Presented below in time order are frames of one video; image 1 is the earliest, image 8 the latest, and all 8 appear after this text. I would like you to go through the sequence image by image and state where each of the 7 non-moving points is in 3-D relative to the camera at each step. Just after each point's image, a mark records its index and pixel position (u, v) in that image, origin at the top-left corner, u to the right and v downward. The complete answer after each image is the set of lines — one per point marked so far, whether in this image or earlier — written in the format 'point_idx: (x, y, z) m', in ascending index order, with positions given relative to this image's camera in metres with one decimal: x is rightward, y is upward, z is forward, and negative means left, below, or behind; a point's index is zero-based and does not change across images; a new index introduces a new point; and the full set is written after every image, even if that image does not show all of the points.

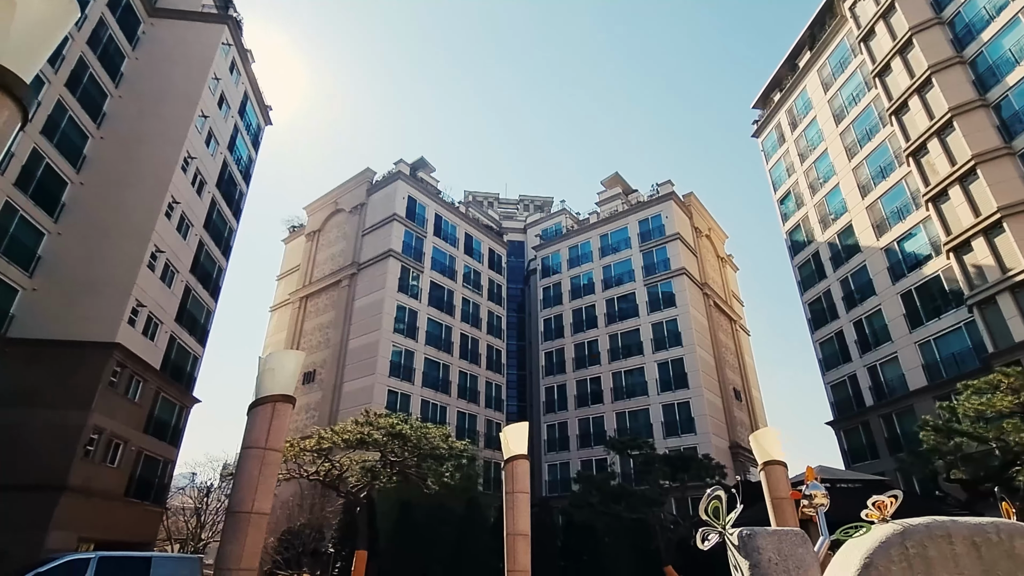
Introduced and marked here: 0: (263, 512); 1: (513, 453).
0: (-2.6, -2.3, +5.5) m
1: (0.0, -2.7, +8.8) m
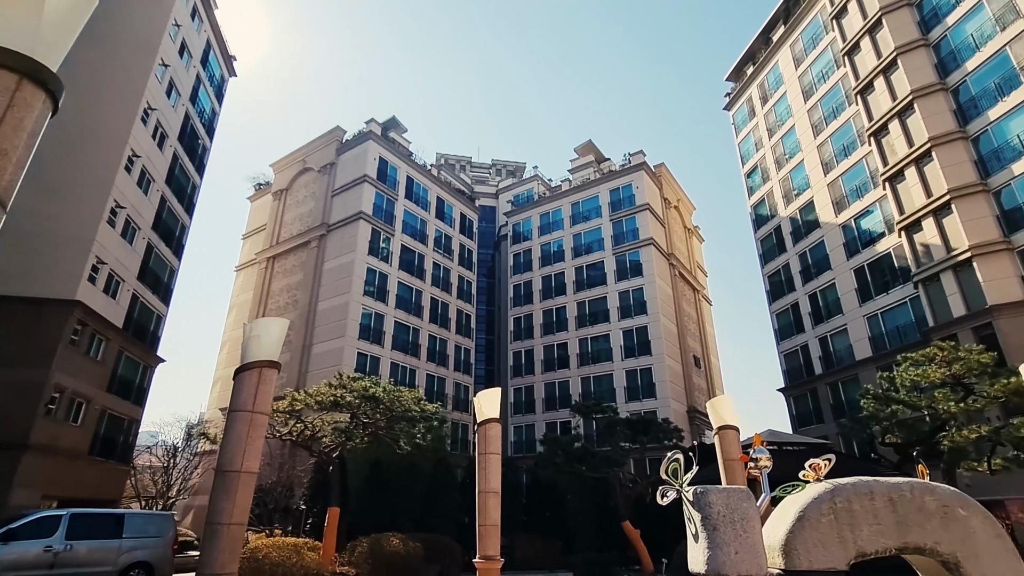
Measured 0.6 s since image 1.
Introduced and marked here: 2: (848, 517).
0: (-2.8, -2.0, +5.8) m
1: (-0.5, -2.2, +9.3) m
2: (+2.6, -1.8, +4.1) m
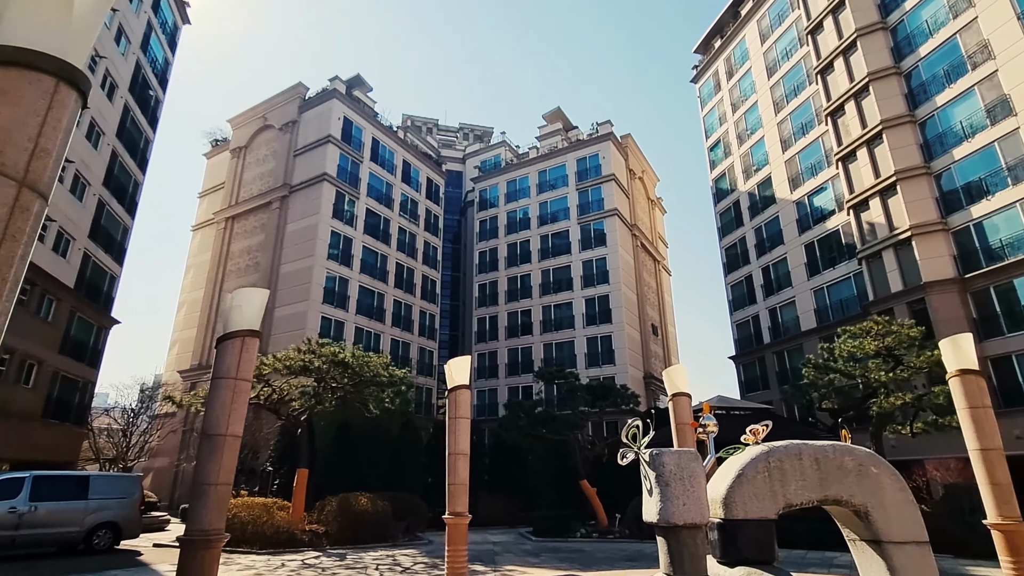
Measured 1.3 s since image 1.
0: (-3.1, -1.7, +6.1) m
1: (-1.0, -1.7, +9.7) m
2: (+2.3, -1.7, +4.7) m
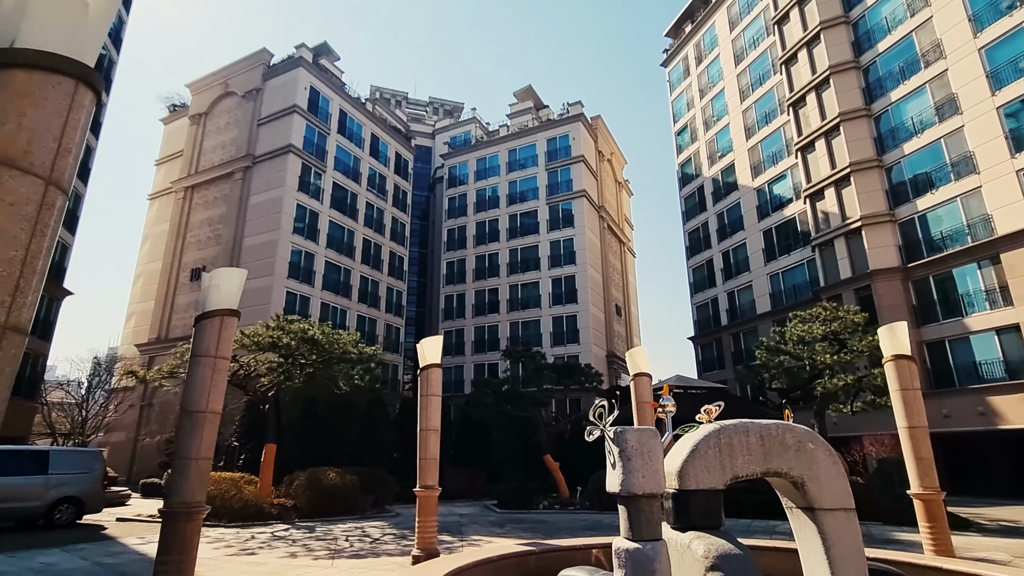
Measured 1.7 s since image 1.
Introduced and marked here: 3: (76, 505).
0: (-3.5, -1.4, +6.2) m
1: (-1.6, -1.4, +10.0) m
2: (+2.1, -1.6, +5.2) m
3: (-10.5, -5.2, +12.8) m
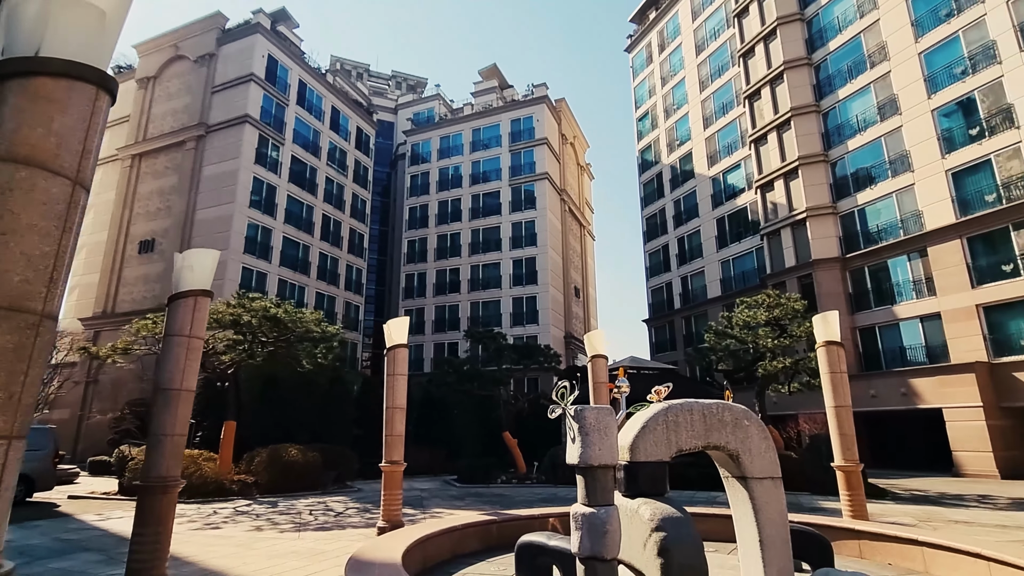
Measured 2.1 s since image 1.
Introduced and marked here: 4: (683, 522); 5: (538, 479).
0: (-3.9, -1.2, +6.4) m
1: (-2.3, -1.0, +10.3) m
2: (+1.8, -1.5, +5.8) m
3: (-11.5, -4.6, +12.6) m
4: (+1.7, -2.3, +5.2) m
5: (+0.9, -6.7, +18.8) m
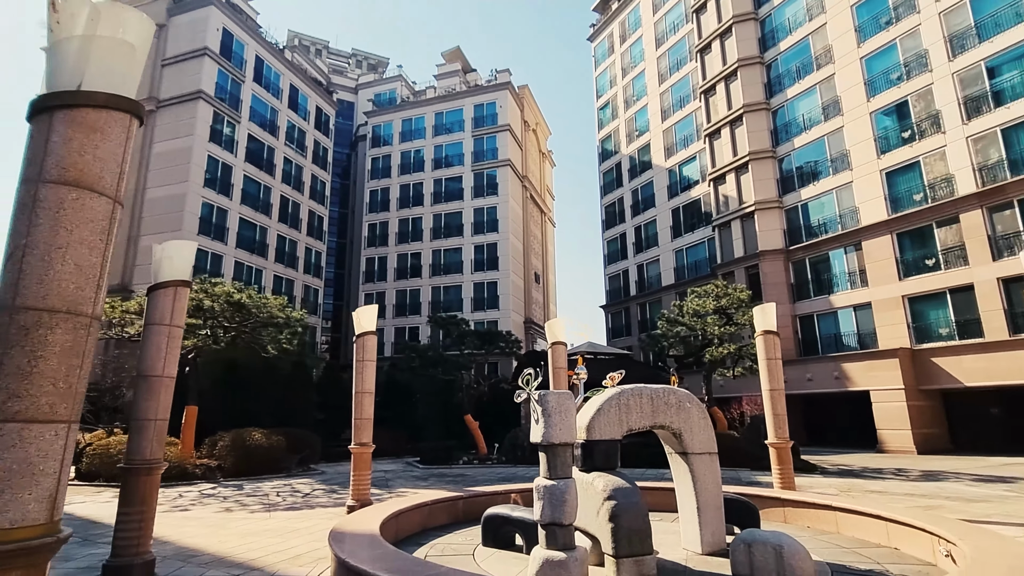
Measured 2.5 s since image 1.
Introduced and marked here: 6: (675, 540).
0: (-4.3, -1.1, +6.7) m
1: (-3.0, -0.8, +10.7) m
2: (+1.4, -1.5, +6.5) m
3: (-12.4, -4.2, +12.3) m
4: (+1.3, -2.3, +5.9) m
5: (-0.5, -6.3, +19.6) m
6: (+2.2, -3.4, +7.2) m
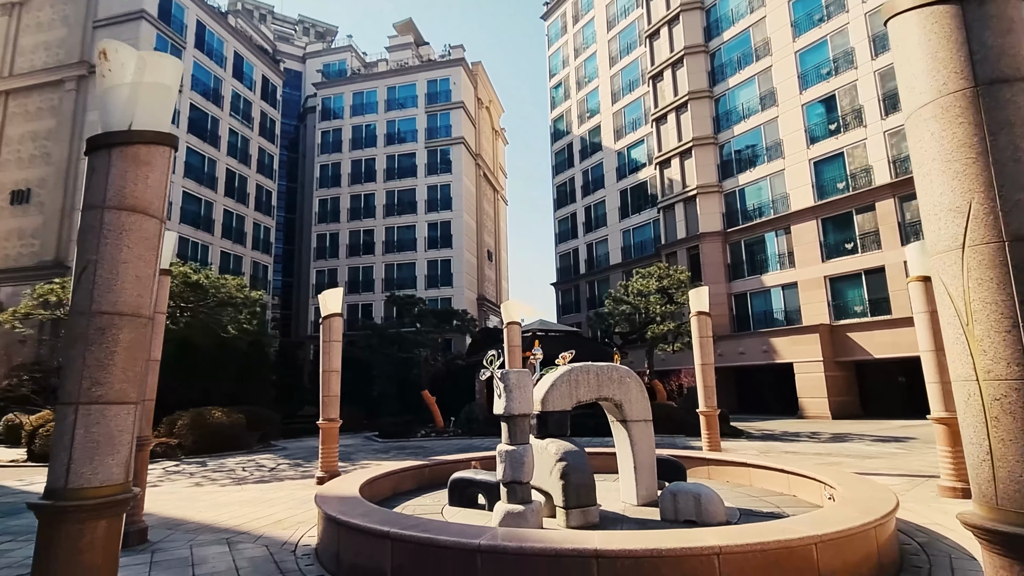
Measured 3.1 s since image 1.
0: (-4.7, -0.9, +7.1) m
1: (-3.8, -0.5, +11.2) m
2: (+0.9, -1.4, +7.5) m
3: (-13.3, -3.7, +12.1) m
4: (+0.9, -2.2, +7.0) m
5: (-2.2, -5.5, +20.5) m
6: (+1.6, -3.3, +8.4) m
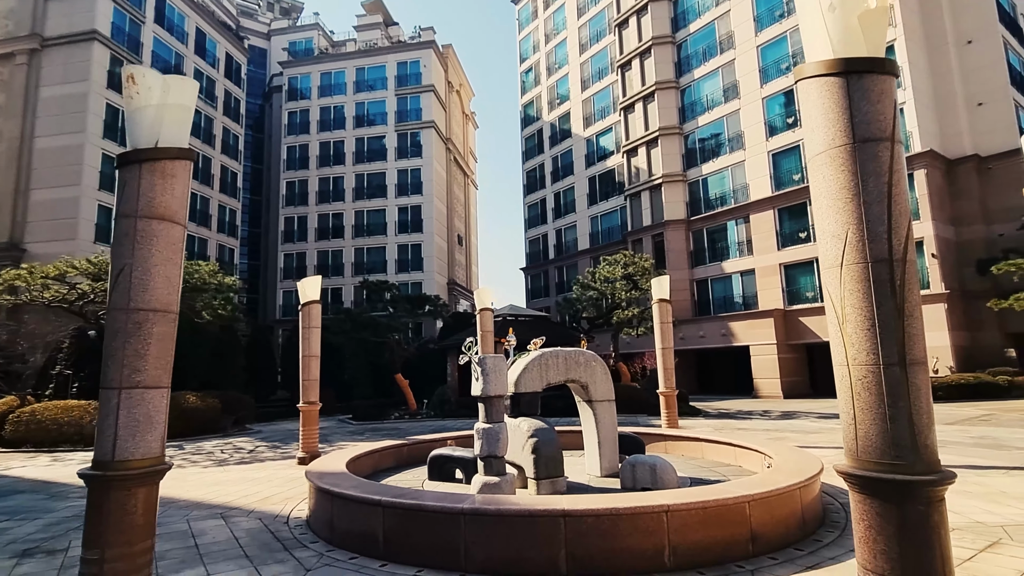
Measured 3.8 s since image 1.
0: (-5.1, -0.8, +7.4) m
1: (-4.4, -0.2, +11.6) m
2: (+0.5, -1.2, +8.2) m
3: (-14.0, -3.4, +12.0) m
4: (+0.5, -2.1, +7.7) m
5: (-3.4, -5.0, +21.1) m
6: (+1.2, -3.1, +9.2) m
